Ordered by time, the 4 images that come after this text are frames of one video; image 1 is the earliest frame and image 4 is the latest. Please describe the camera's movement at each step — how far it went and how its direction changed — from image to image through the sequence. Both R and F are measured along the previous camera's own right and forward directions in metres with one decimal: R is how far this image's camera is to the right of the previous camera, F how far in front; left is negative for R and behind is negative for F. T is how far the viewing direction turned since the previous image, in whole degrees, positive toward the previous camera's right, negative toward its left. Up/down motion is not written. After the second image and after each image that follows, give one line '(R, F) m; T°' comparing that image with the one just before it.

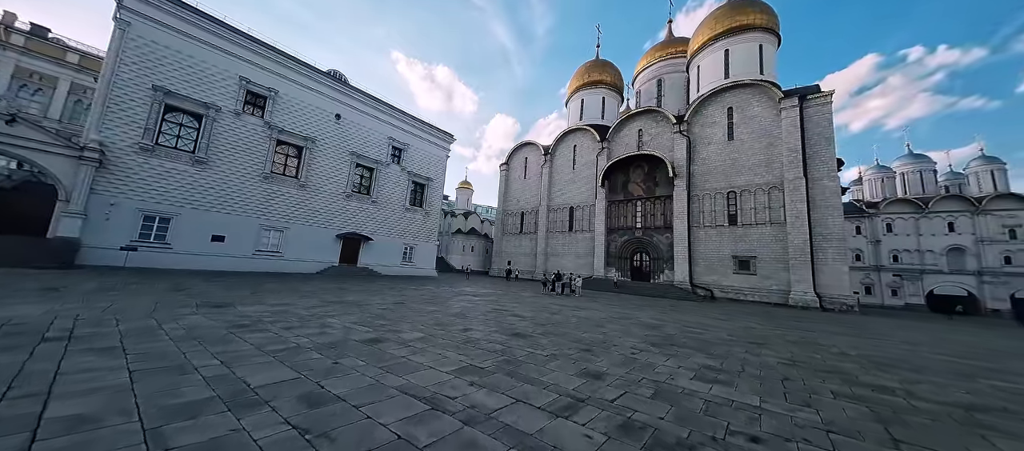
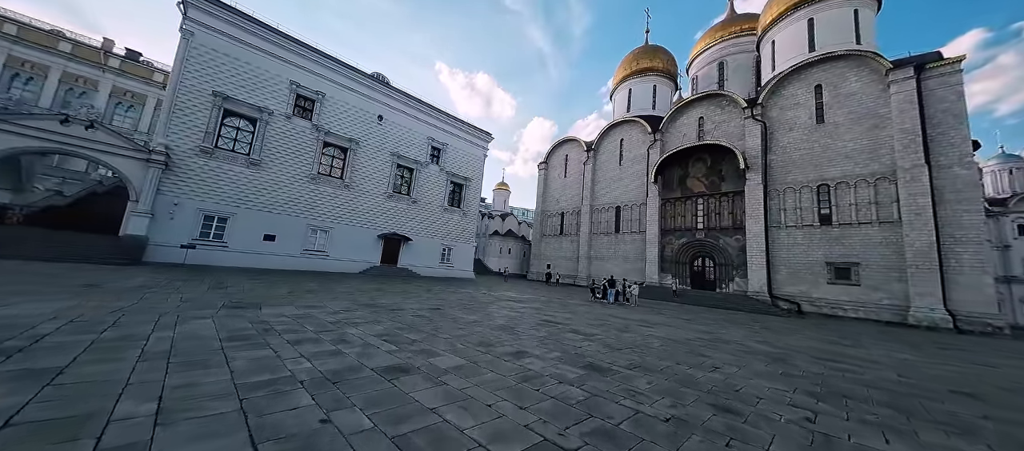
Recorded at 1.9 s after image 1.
(-0.4, +1.2) m; -7°
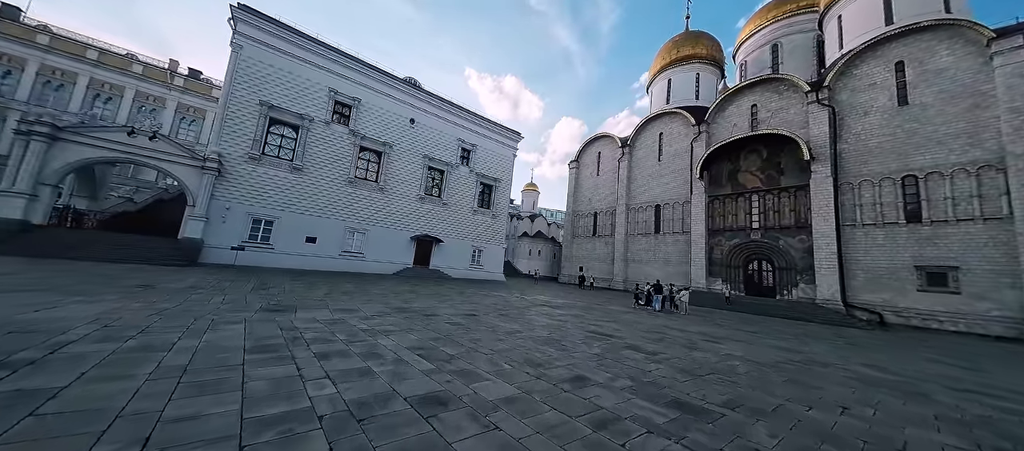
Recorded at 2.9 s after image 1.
(-0.2, +0.5) m; -5°
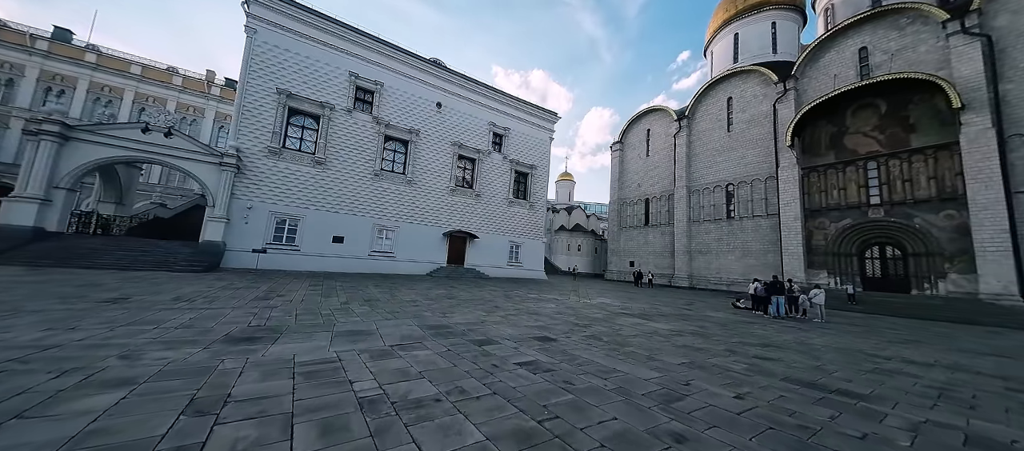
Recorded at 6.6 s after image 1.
(-0.8, +2.2) m; -5°
